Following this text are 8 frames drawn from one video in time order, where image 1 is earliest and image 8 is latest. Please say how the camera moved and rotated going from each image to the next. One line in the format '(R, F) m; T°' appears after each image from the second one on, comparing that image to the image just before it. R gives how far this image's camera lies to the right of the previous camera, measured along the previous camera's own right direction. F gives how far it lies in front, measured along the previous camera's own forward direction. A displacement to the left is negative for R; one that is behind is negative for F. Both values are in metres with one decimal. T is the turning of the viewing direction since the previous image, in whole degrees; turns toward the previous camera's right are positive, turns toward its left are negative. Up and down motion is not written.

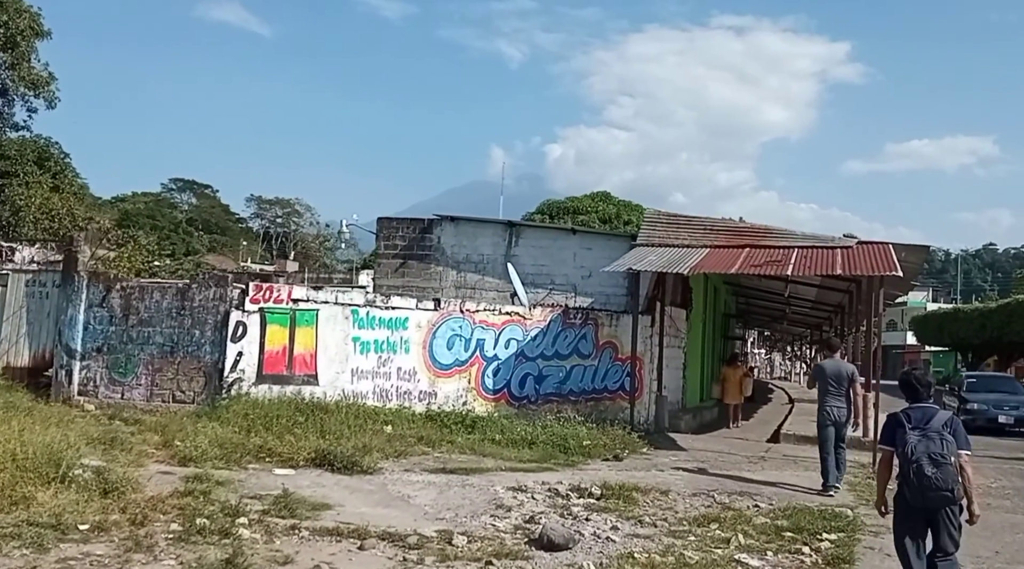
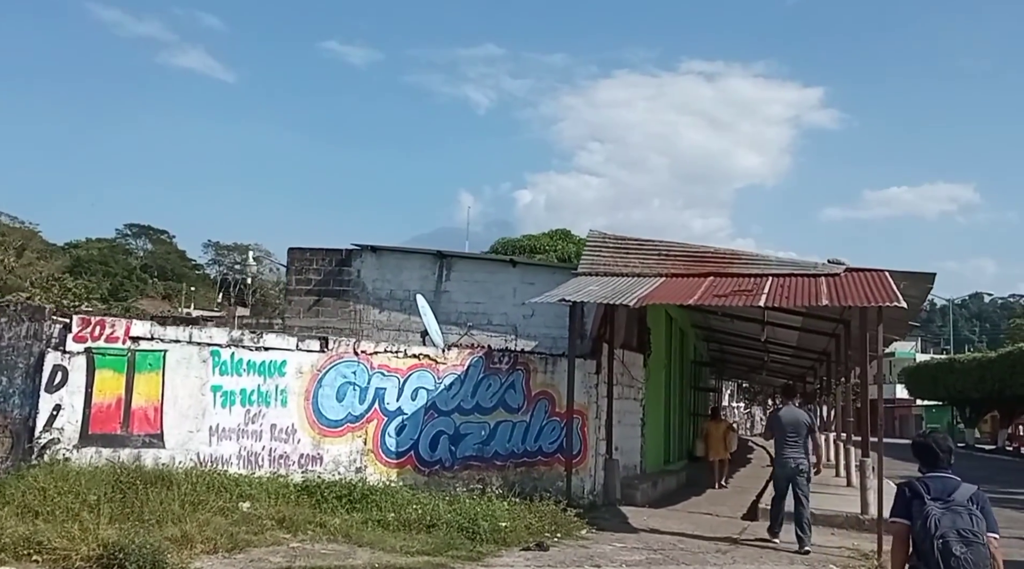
(+0.8, +2.8) m; +1°
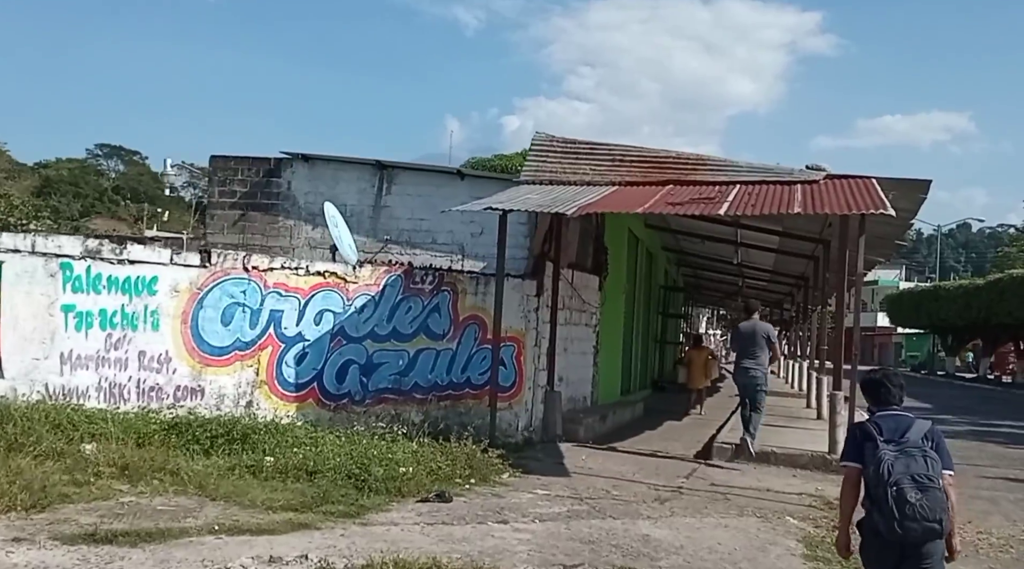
(+0.7, +1.7) m; +1°
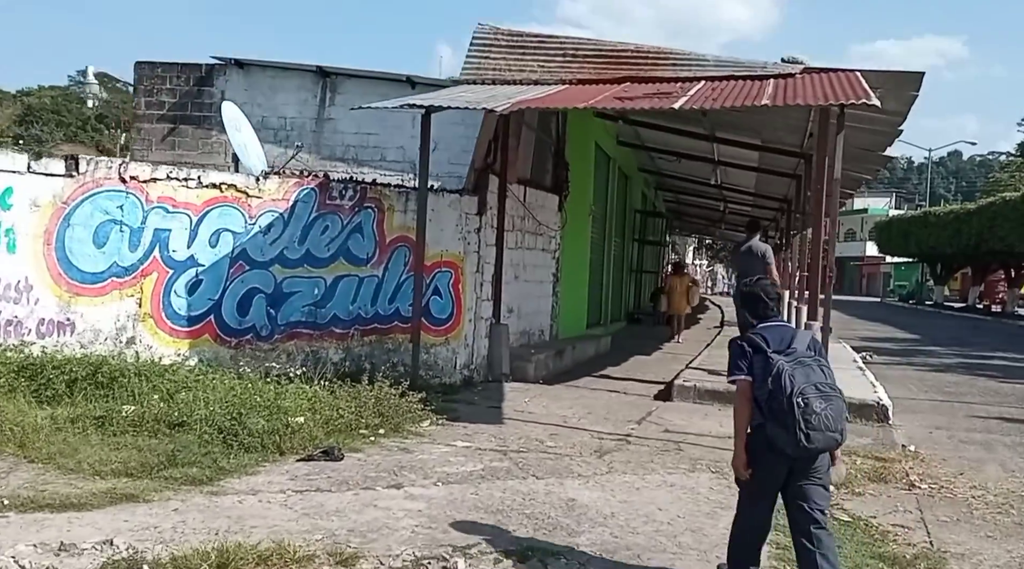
(+0.6, +1.4) m; 0°
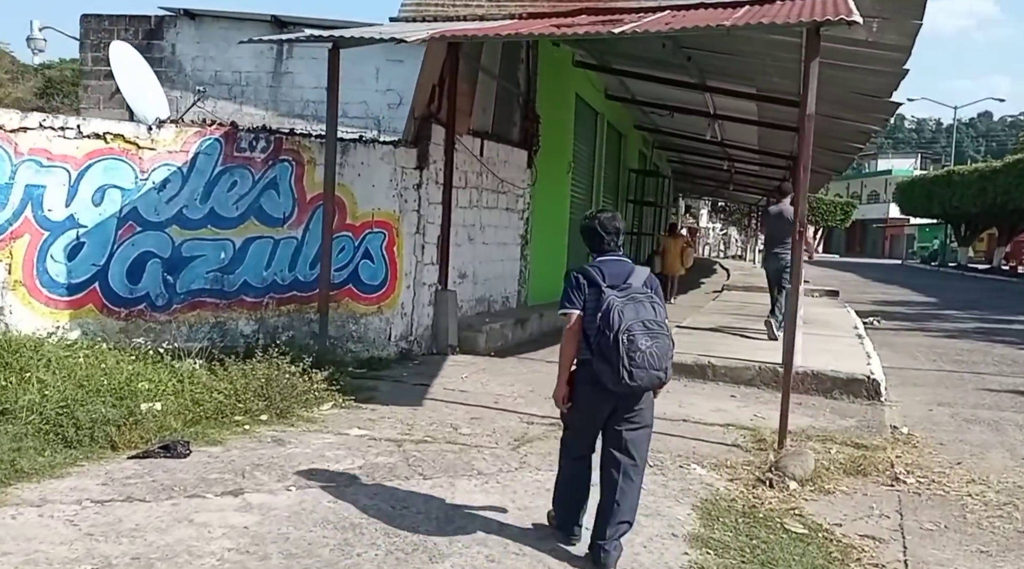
(+0.7, +1.2) m; -1°
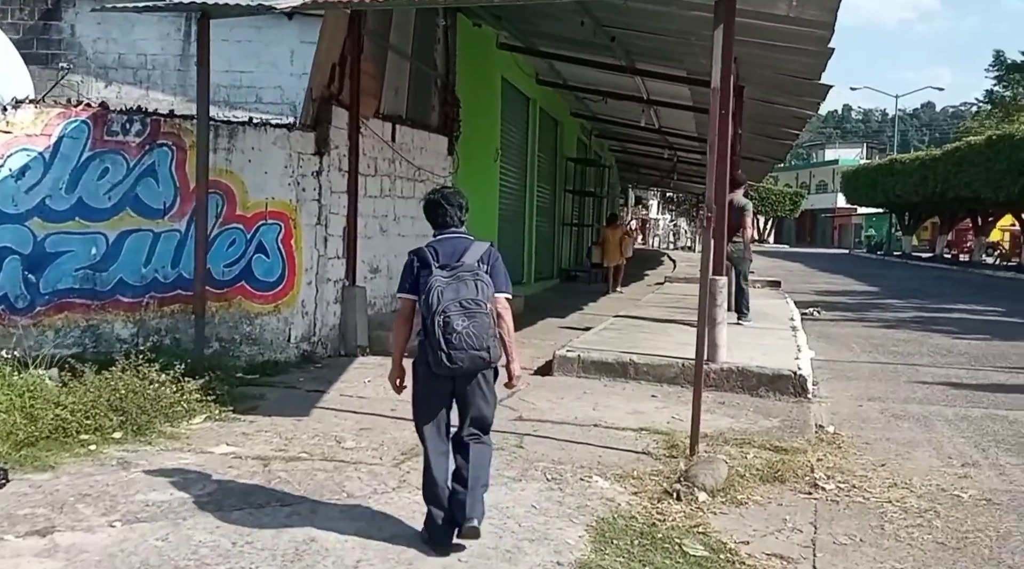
(+0.4, +0.6) m; +3°
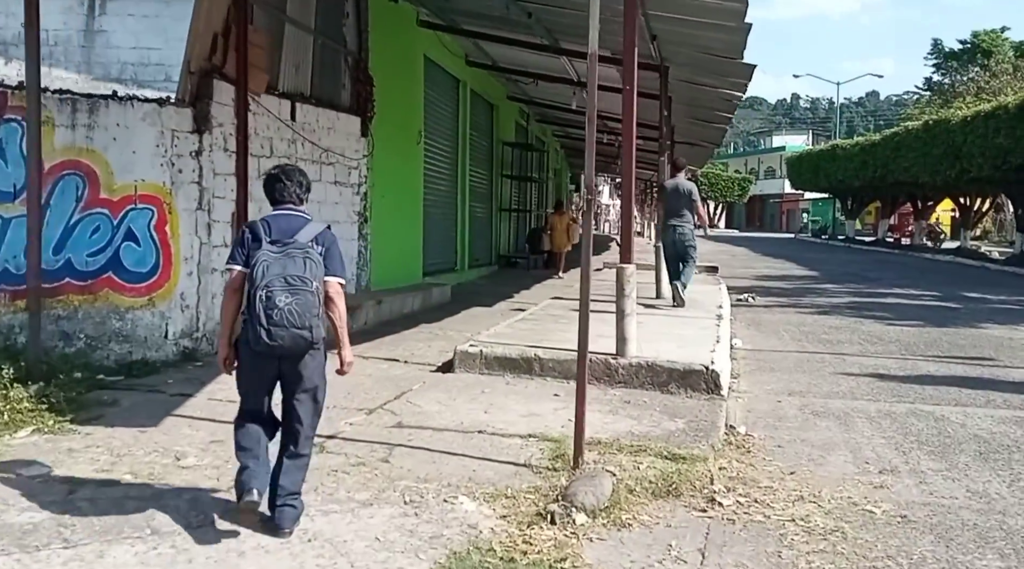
(+0.5, +0.6) m; +3°
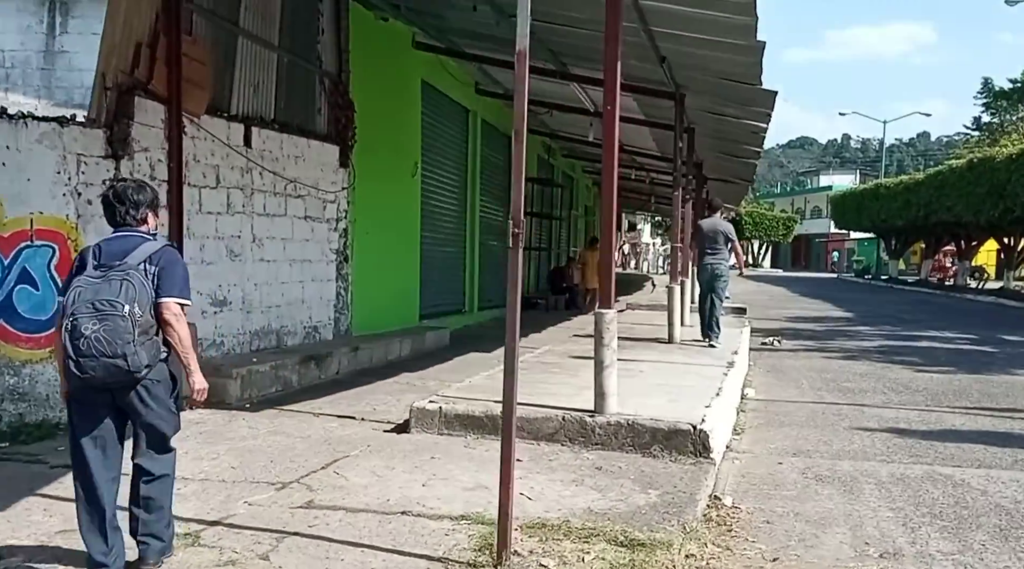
(+0.6, +1.0) m; -2°
